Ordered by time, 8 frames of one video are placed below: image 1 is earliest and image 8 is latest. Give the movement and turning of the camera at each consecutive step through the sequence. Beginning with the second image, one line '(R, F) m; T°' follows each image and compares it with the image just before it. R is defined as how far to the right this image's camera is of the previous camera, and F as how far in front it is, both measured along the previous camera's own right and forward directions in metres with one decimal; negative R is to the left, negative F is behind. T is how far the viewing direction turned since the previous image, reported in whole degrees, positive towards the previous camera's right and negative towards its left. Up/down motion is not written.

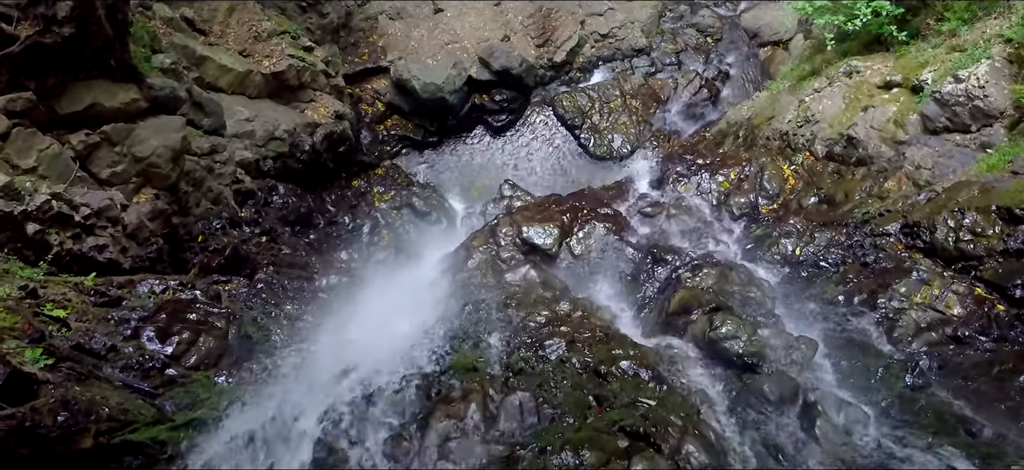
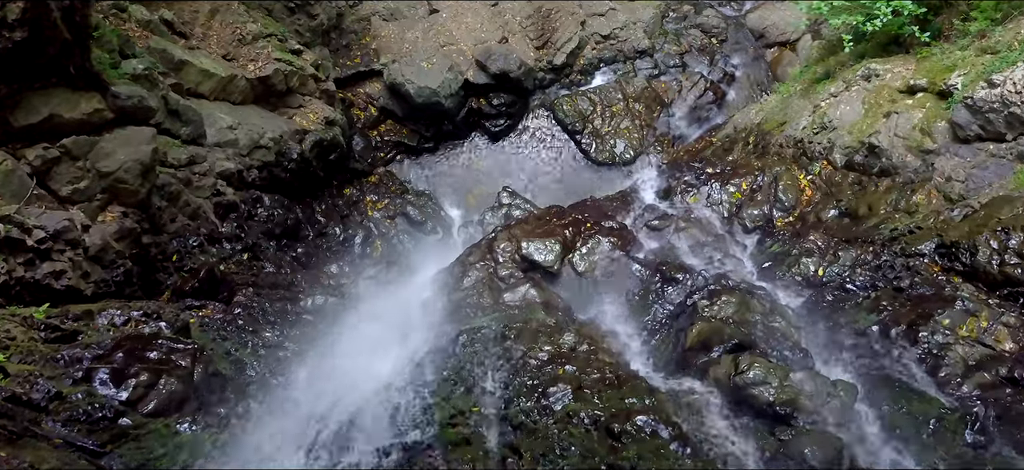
(0.0, +0.5) m; 0°
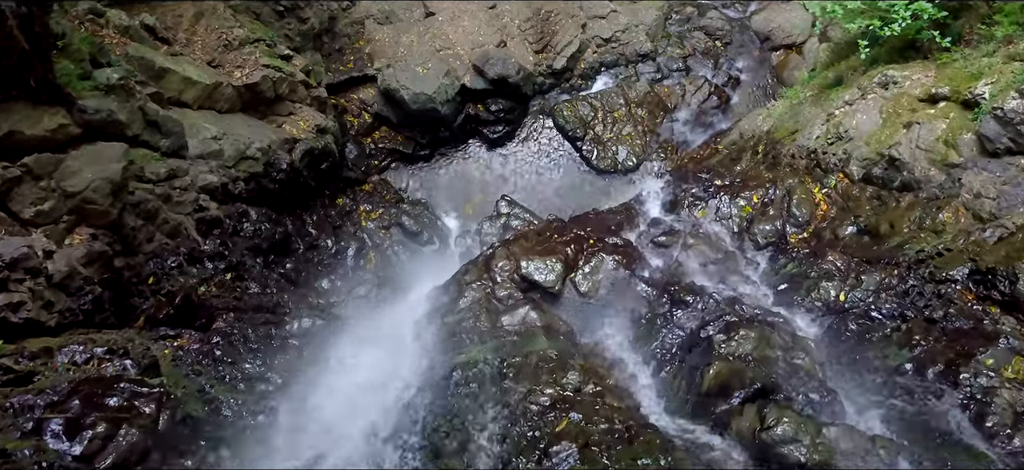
(0.0, +0.4) m; 0°
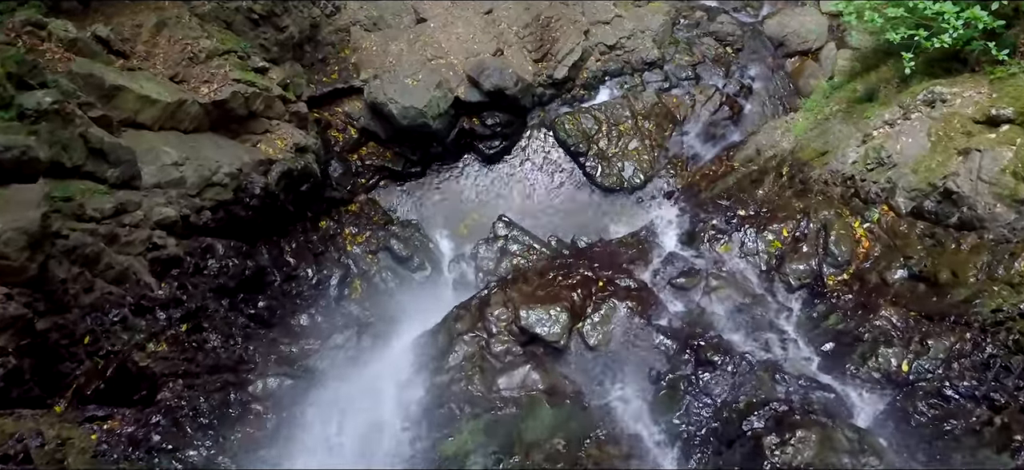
(0.0, +0.8) m; 0°
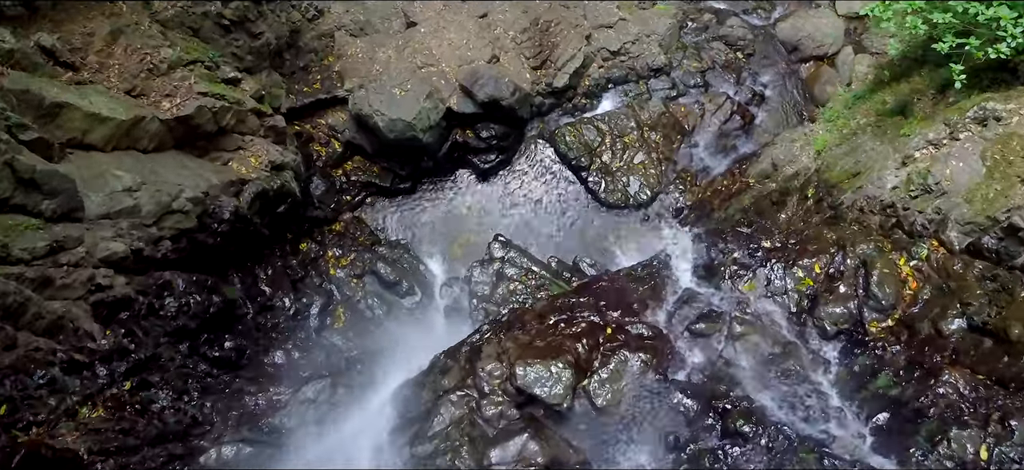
(0.0, +0.8) m; 0°
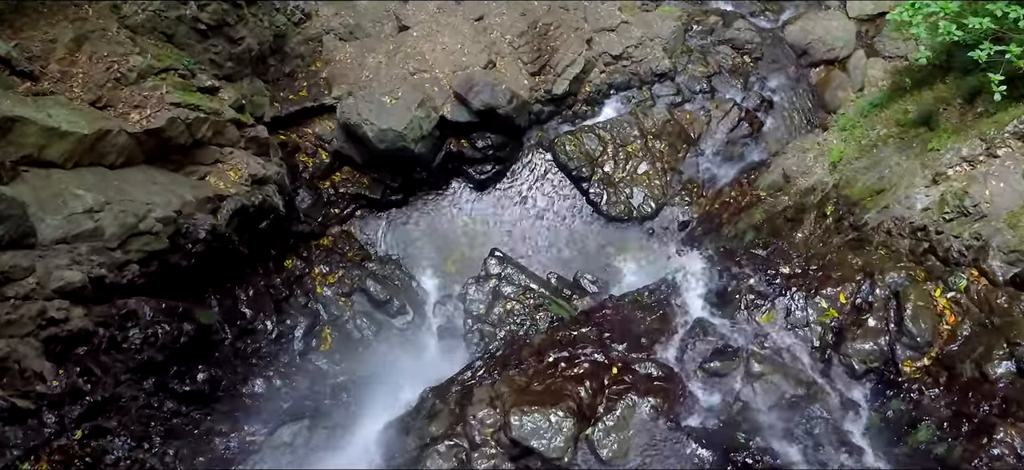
(0.0, +0.5) m; 0°
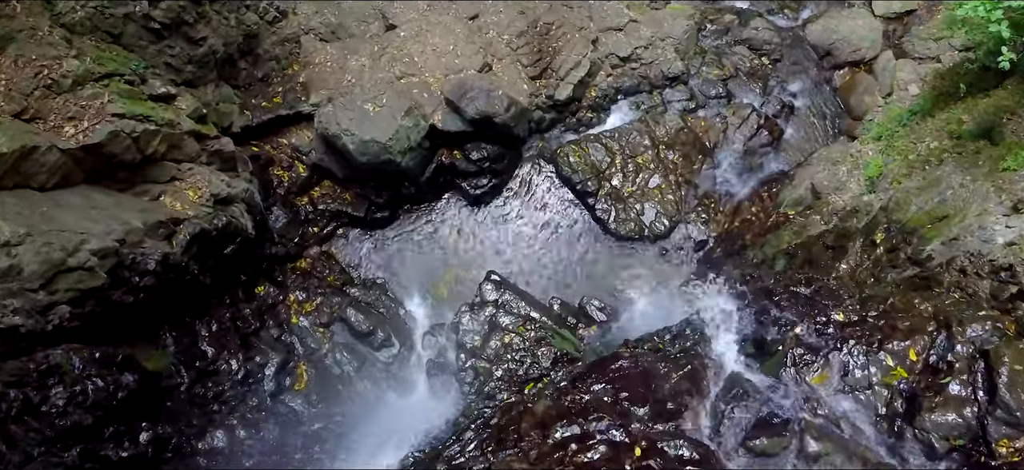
(0.0, +0.9) m; 0°
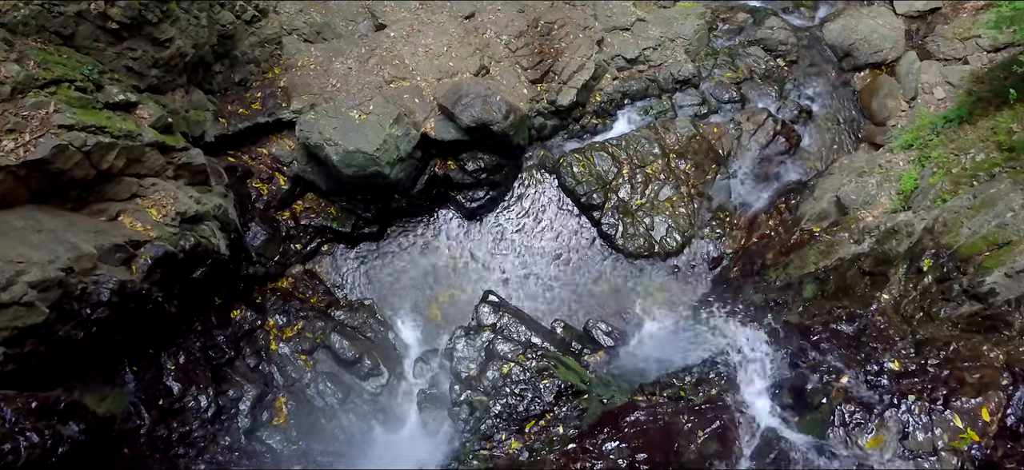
(0.0, +0.6) m; 0°
